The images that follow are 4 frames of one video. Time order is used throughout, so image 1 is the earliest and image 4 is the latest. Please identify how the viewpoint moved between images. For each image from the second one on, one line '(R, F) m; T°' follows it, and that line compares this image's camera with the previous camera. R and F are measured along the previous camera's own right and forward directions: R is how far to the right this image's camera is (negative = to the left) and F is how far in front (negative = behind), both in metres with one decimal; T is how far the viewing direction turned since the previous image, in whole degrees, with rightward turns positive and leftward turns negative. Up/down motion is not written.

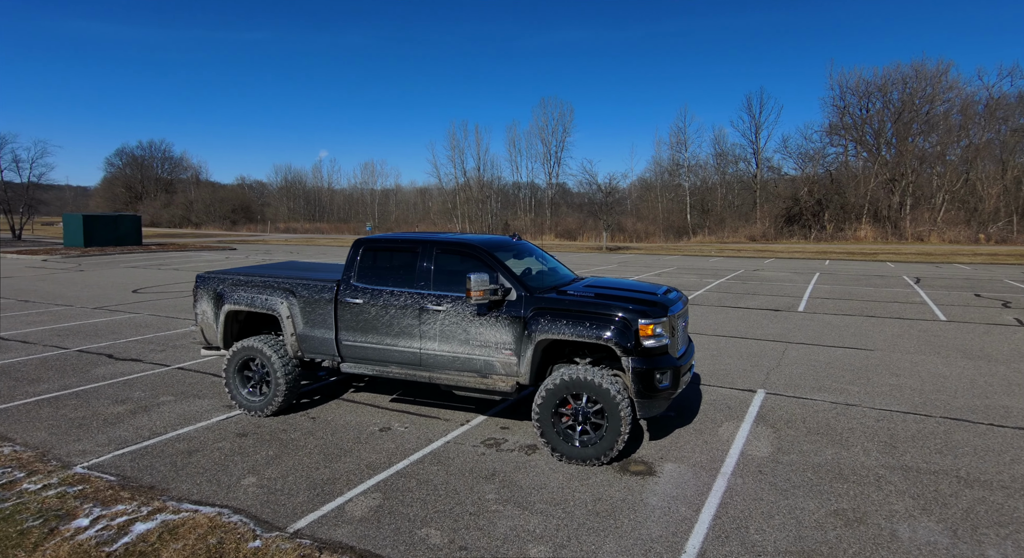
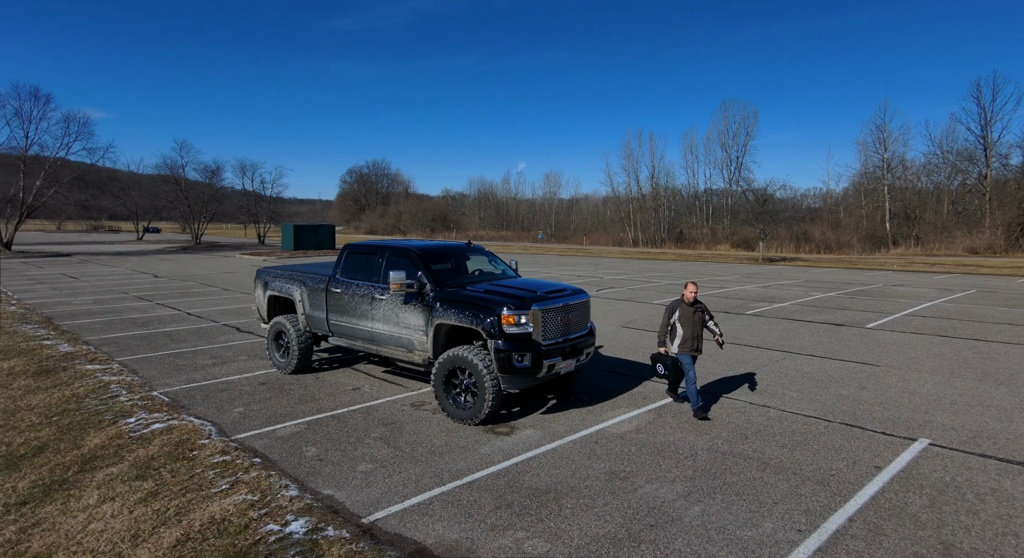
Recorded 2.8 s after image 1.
(+2.9, -0.8) m; -18°
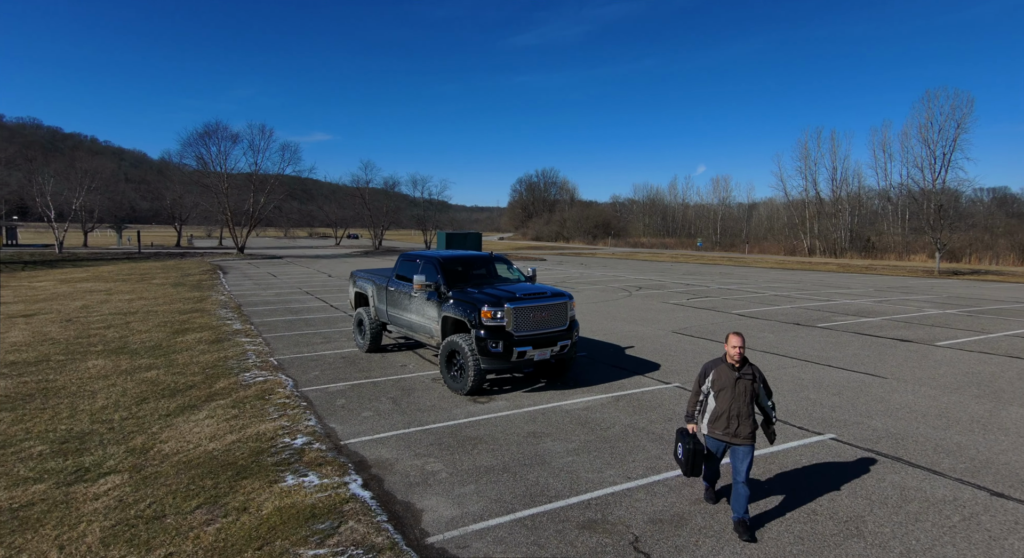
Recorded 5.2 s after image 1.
(+2.3, -1.2) m; -16°
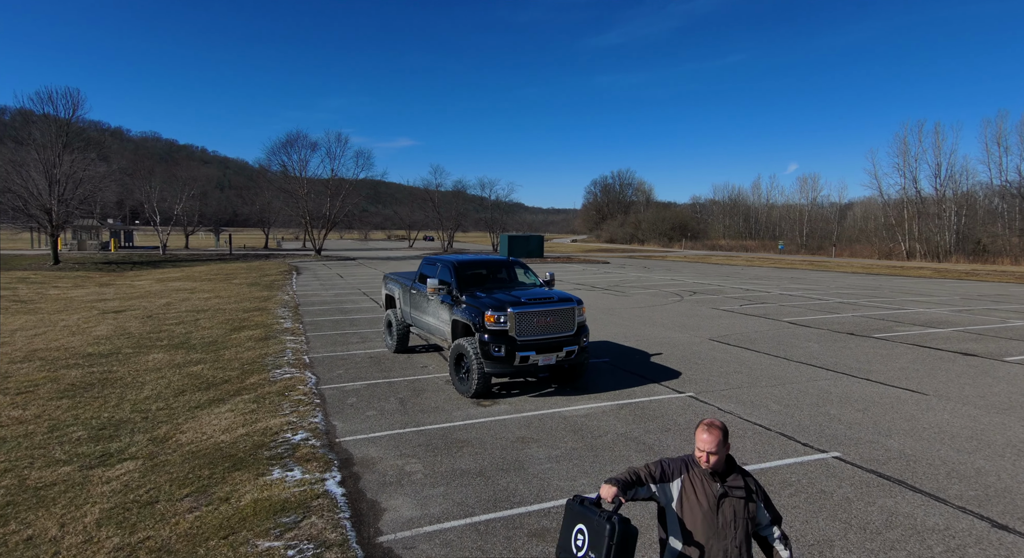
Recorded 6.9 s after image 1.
(+0.9, +0.1) m; -7°
